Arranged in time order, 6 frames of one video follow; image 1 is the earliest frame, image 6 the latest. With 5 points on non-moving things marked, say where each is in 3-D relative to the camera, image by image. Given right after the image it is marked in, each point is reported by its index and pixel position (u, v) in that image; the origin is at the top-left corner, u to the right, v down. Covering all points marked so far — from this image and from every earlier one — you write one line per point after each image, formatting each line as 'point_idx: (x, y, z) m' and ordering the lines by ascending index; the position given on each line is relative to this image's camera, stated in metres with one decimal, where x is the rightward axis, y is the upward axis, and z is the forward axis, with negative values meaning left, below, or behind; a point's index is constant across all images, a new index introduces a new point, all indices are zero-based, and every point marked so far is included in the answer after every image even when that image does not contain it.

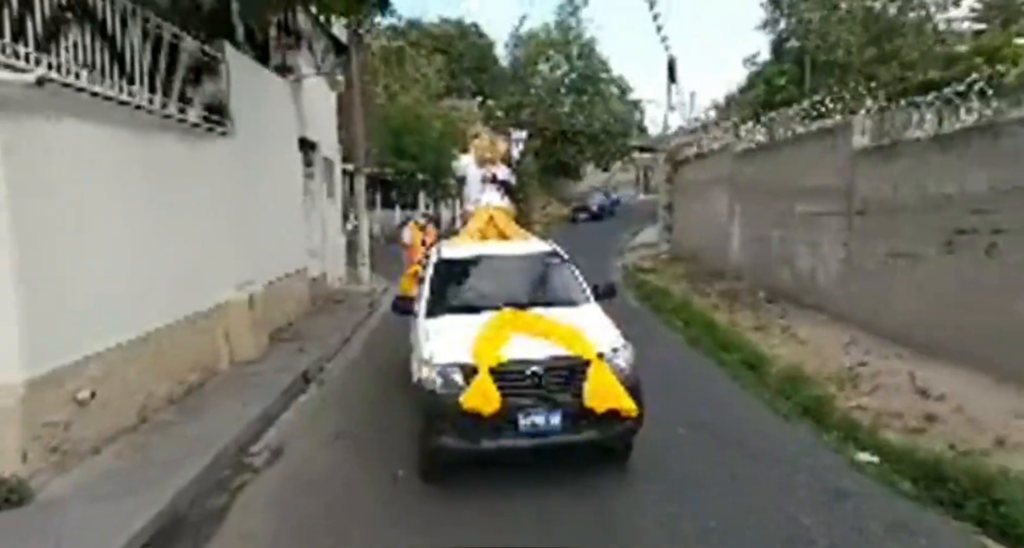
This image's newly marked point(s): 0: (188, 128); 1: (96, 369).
0: (-3.9, +1.8, +8.3) m
1: (-3.7, -0.9, +6.2) m
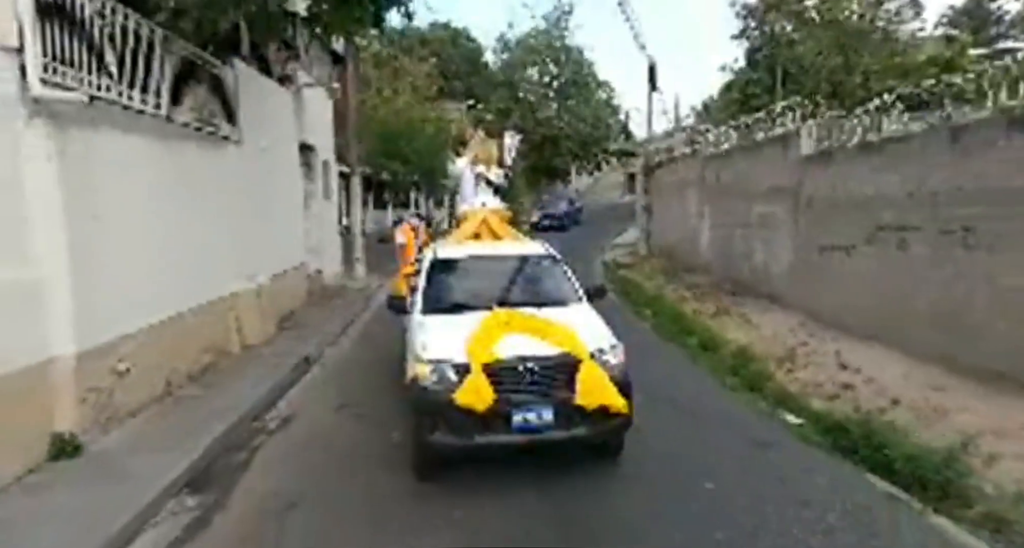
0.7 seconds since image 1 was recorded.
0: (-4.1, +1.9, +9.2) m
1: (-4.0, -0.8, +7.2) m
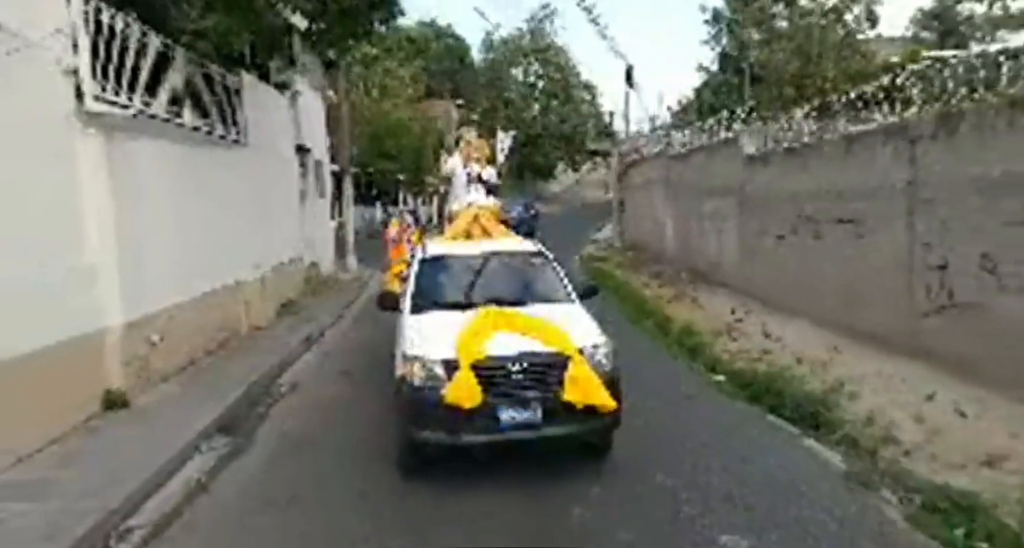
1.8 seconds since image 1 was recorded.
0: (-4.5, +2.1, +10.5) m
1: (-4.3, -0.6, +8.5) m
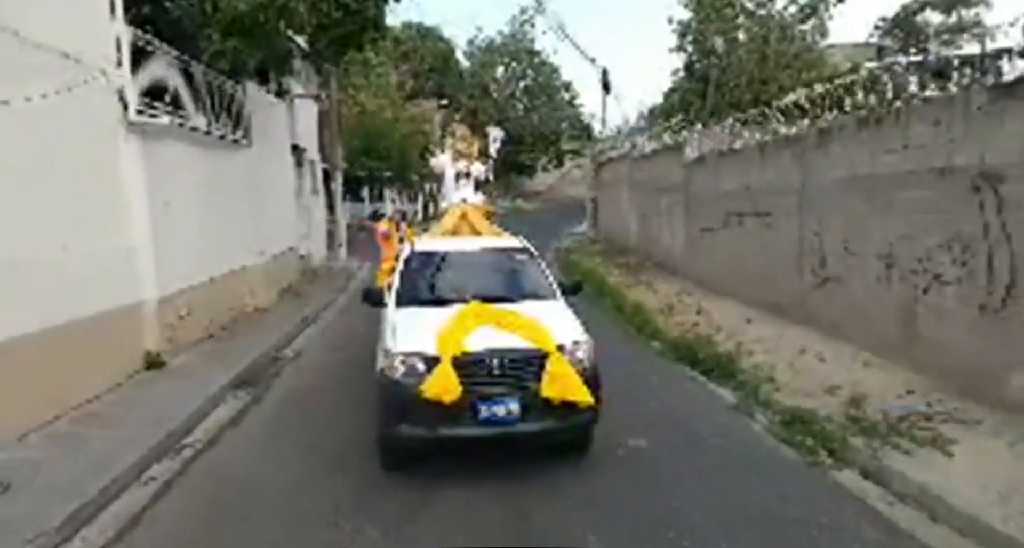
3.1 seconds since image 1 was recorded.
0: (-4.9, +2.3, +11.9) m
1: (-4.7, -0.4, +9.9) m
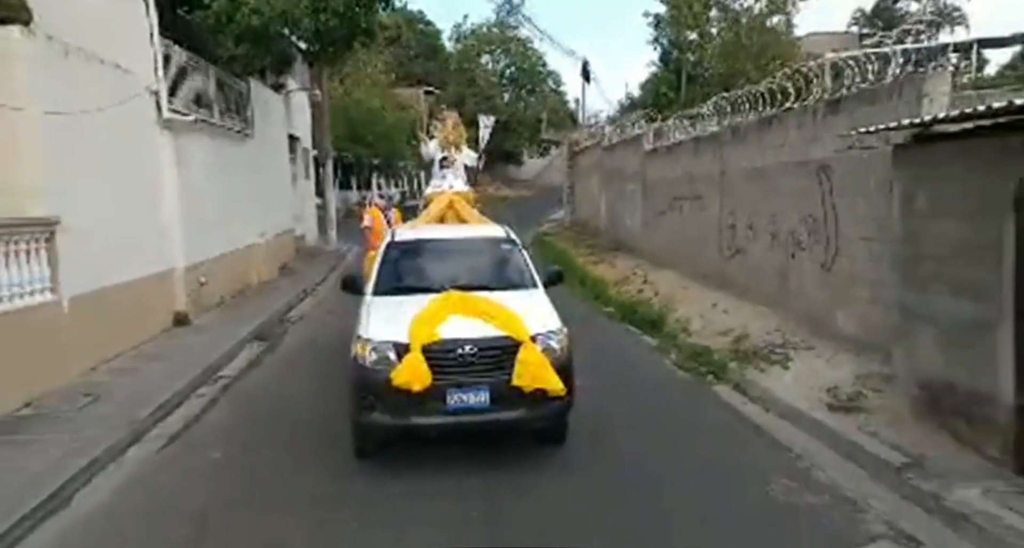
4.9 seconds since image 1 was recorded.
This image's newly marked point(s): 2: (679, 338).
0: (-5.4, +2.8, +13.5) m
1: (-5.2, +0.1, +11.6) m
2: (+2.1, -0.8, +8.6) m
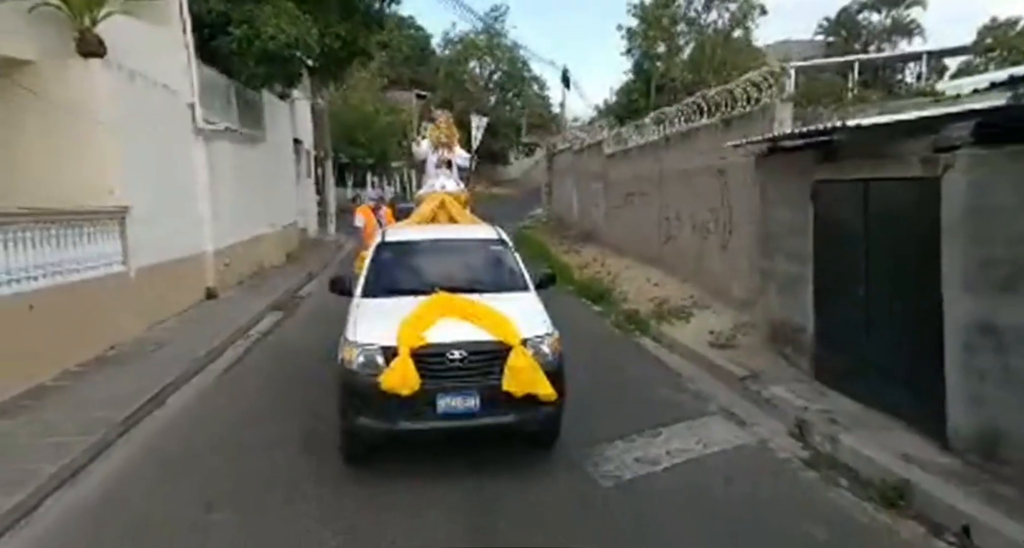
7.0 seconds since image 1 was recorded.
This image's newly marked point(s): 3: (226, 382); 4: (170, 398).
0: (-5.9, +3.1, +15.5) m
1: (-5.6, +0.4, +13.6) m
2: (+1.6, -0.5, +10.7) m
3: (-3.3, -1.2, +8.0) m
4: (-3.6, -1.3, +7.3) m
